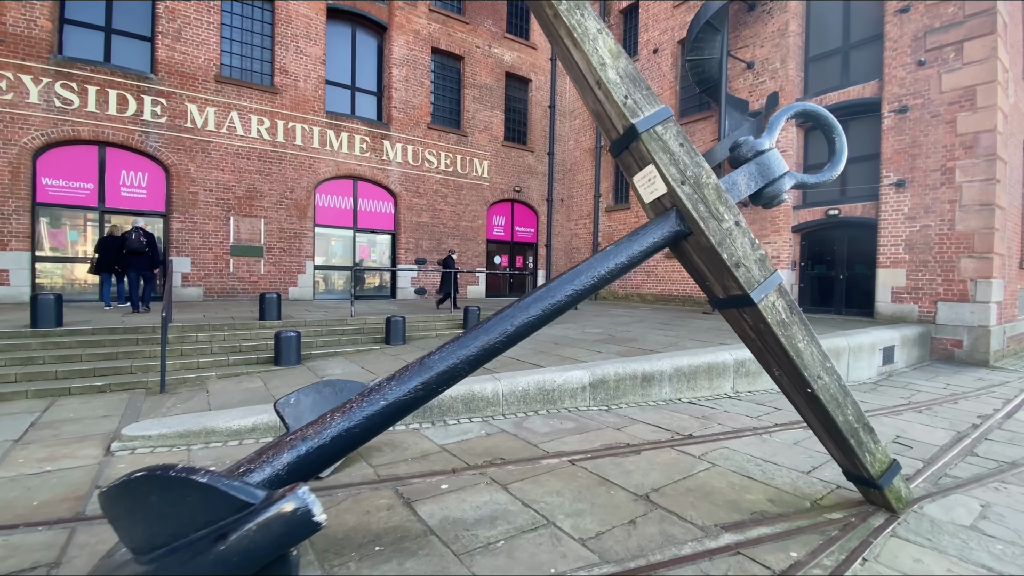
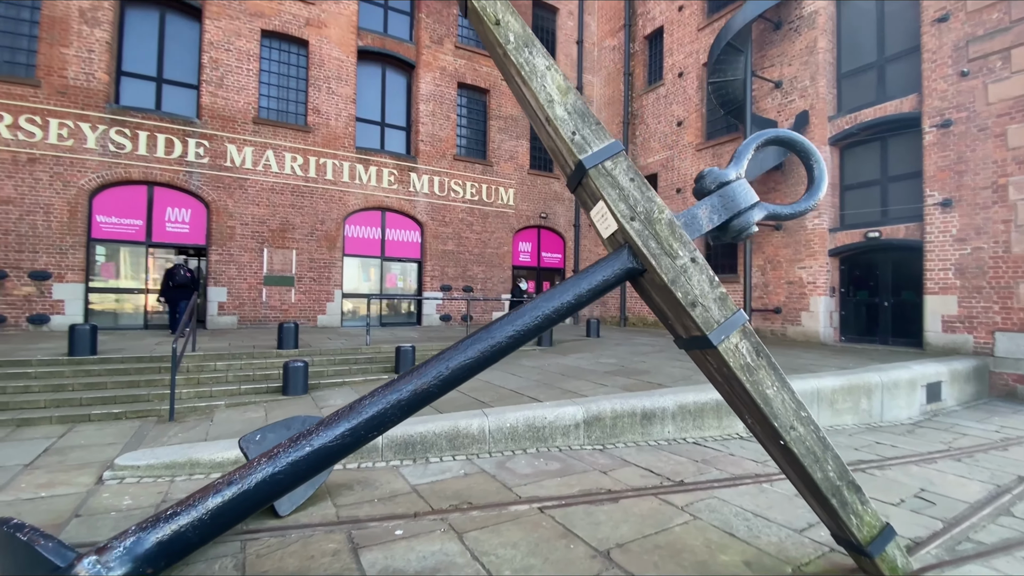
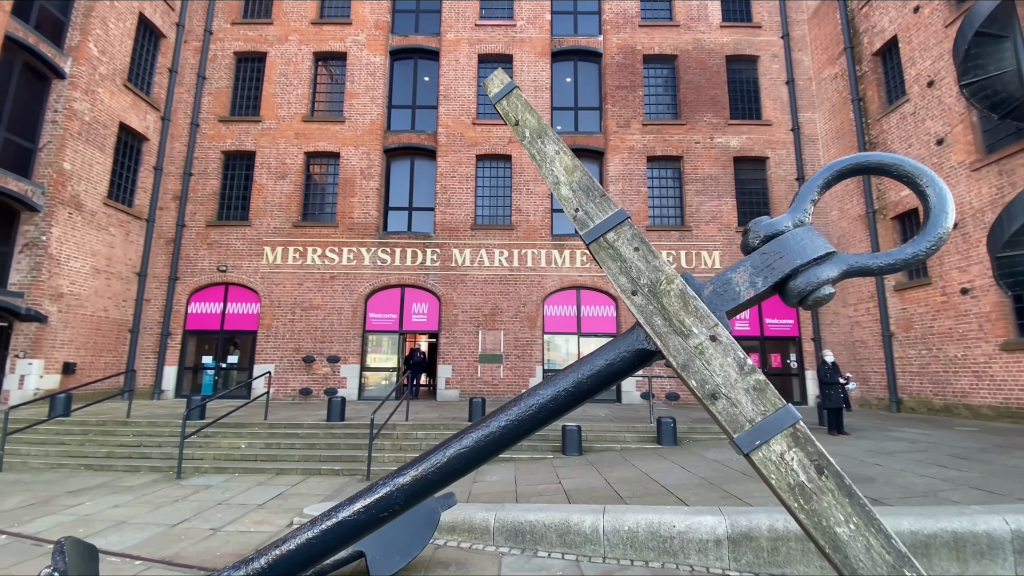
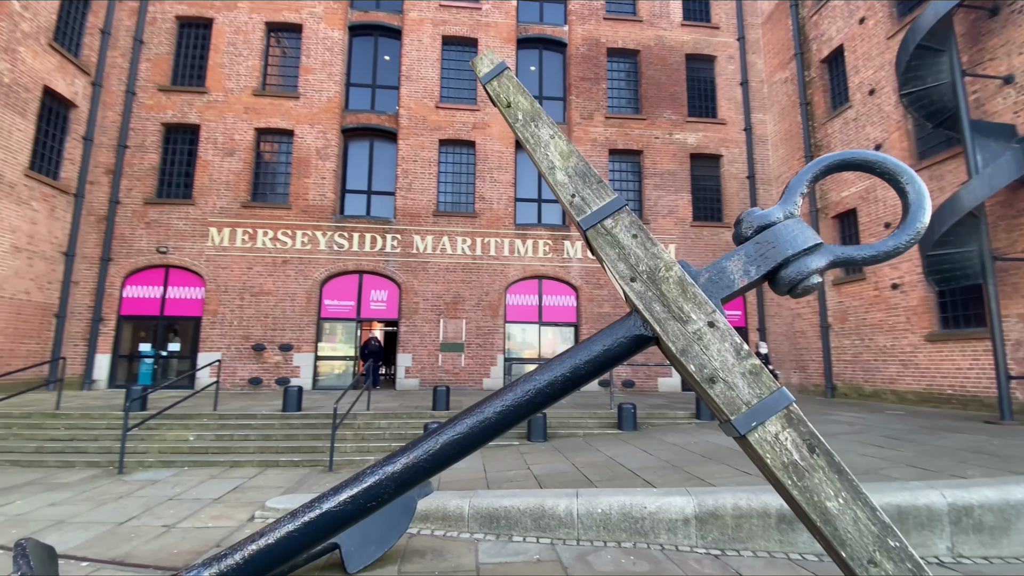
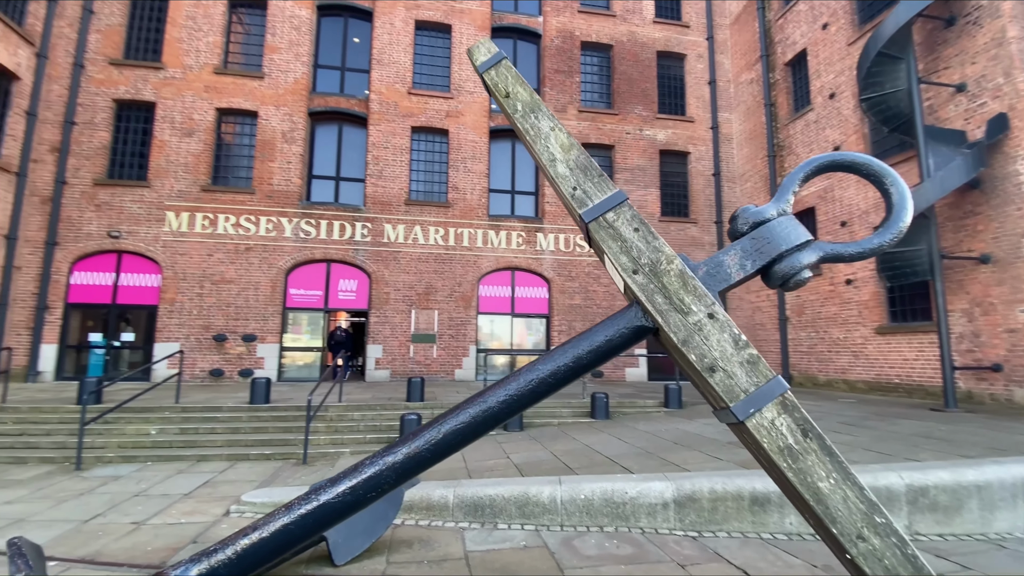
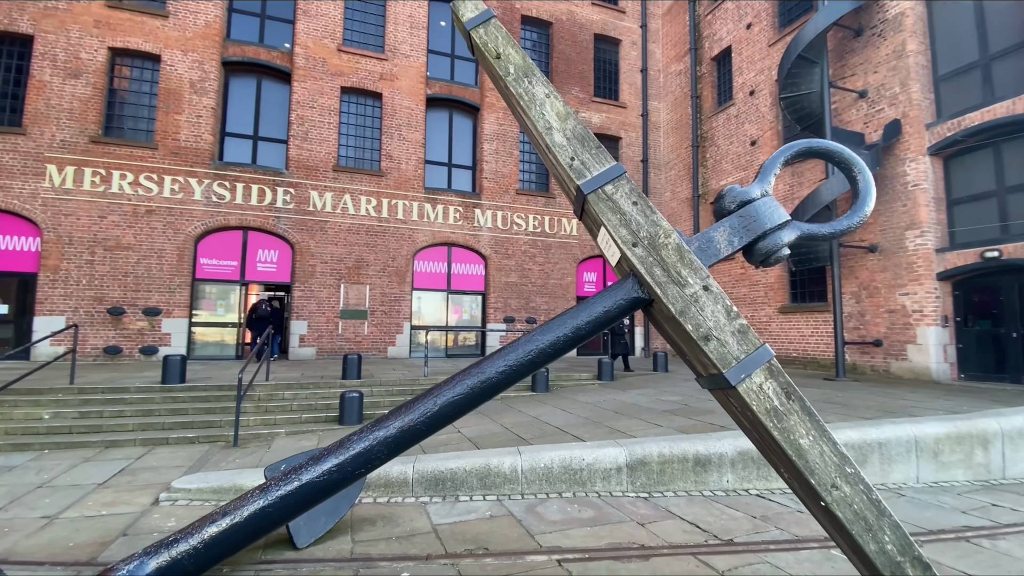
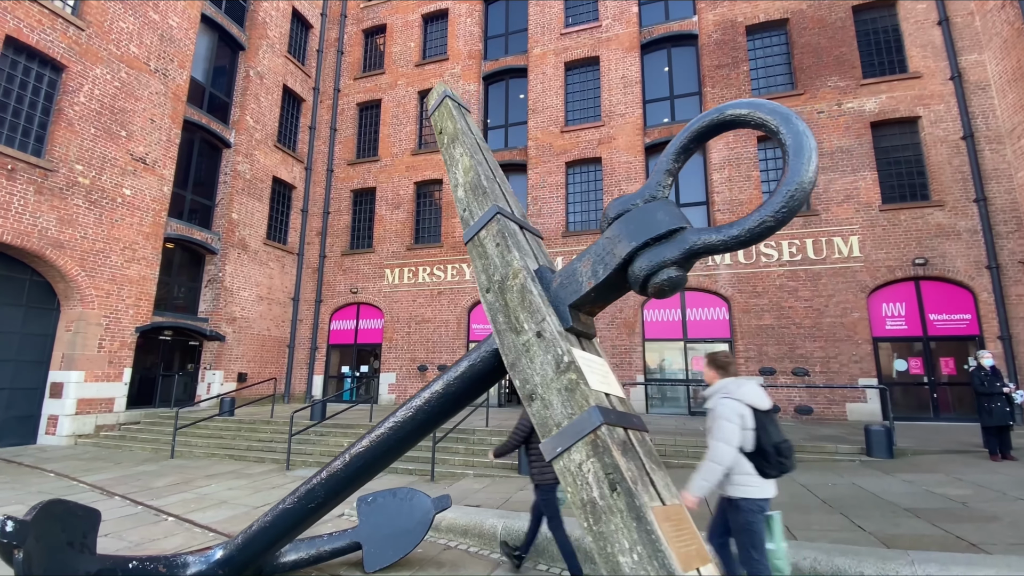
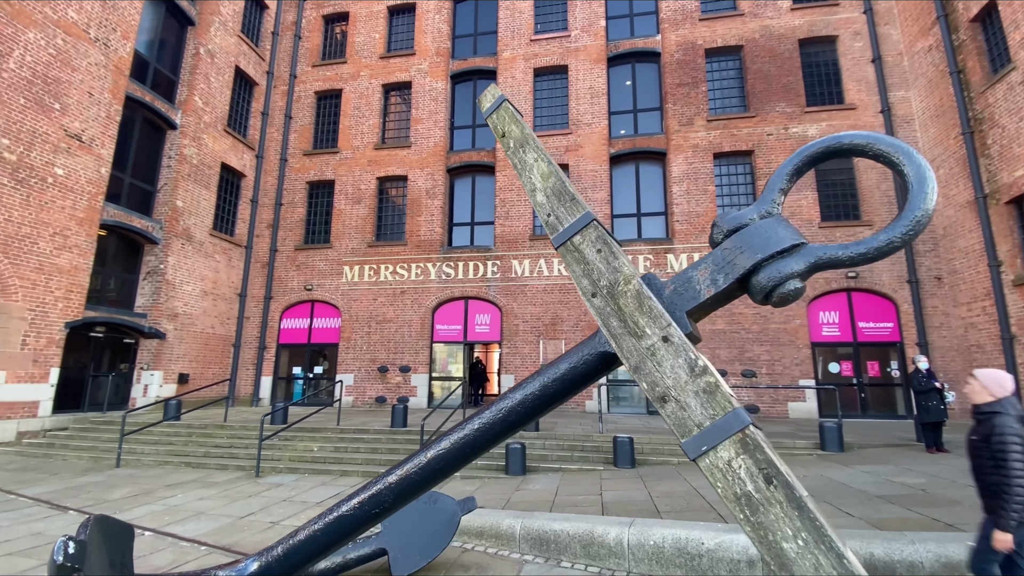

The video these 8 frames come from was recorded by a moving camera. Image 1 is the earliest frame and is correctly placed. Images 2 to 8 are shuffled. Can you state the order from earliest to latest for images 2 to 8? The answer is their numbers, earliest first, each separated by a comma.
2, 6, 5, 4, 3, 8, 7
